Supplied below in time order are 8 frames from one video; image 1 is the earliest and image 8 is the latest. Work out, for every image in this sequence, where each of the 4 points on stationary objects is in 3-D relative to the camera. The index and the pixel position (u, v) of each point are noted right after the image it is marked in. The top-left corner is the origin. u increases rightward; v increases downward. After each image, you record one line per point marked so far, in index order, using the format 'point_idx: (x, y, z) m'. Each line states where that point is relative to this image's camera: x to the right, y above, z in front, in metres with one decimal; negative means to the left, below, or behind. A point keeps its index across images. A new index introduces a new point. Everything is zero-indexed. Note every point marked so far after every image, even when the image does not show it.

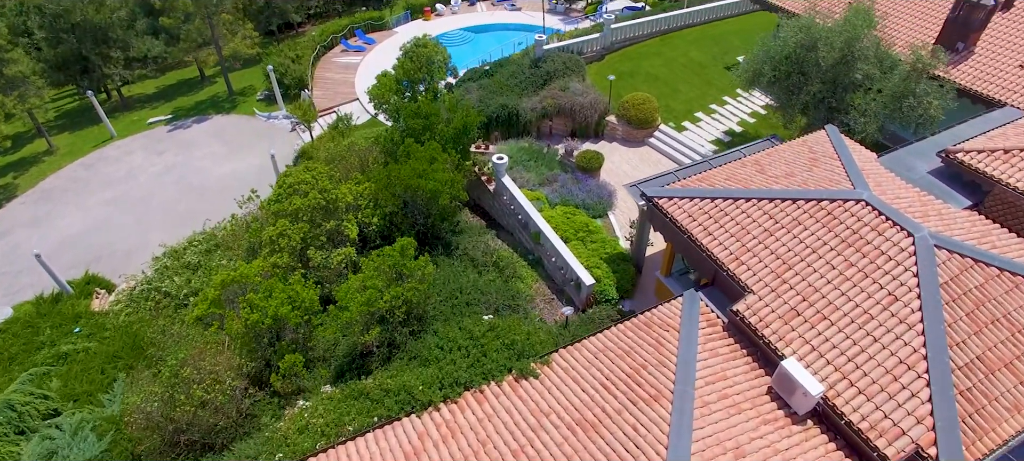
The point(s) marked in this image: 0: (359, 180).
0: (-5.1, +1.7, +19.1) m
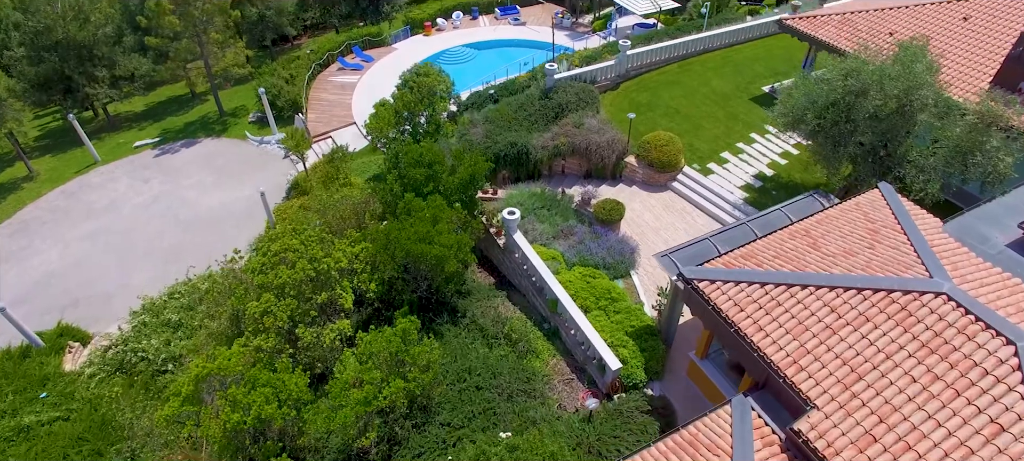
0: (-4.7, -0.2, +17.1) m
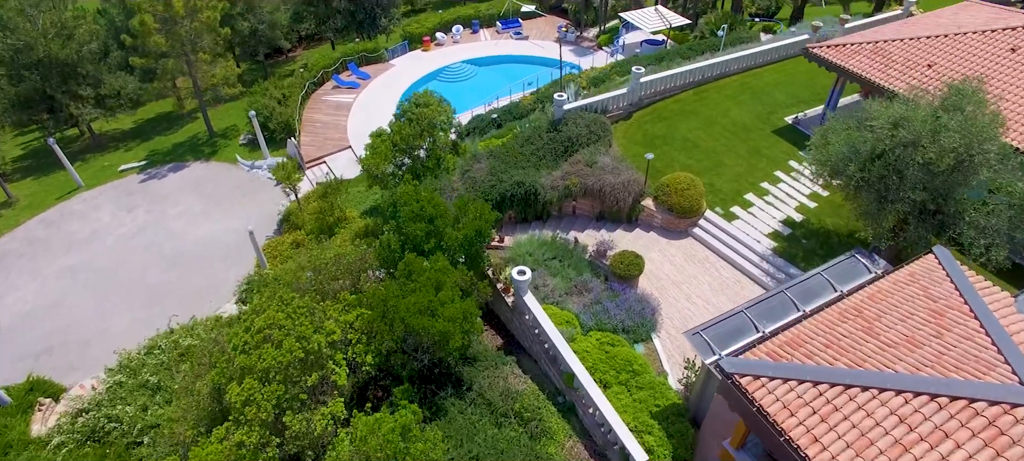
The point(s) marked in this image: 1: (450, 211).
0: (-4.4, -2.0, +15.5) m
1: (-1.9, +0.6, +17.6) m
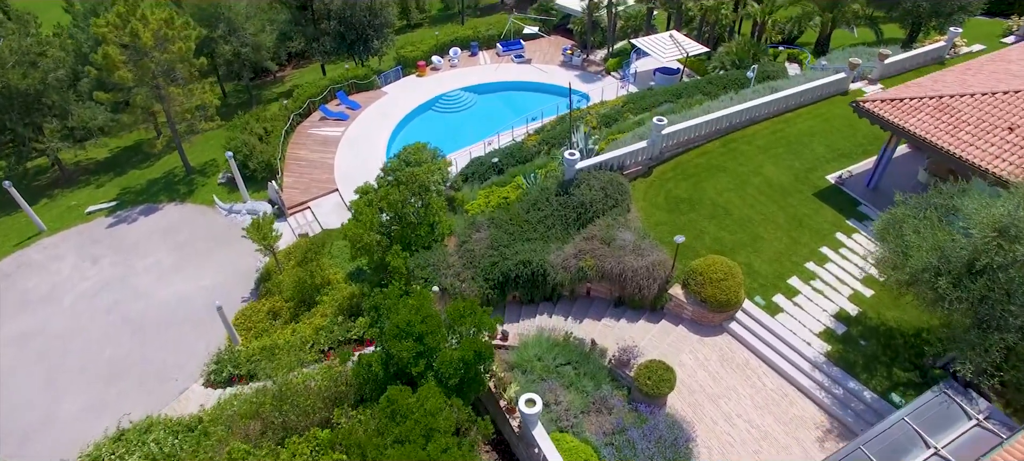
0: (-4.3, -4.8, +12.6) m
1: (-1.7, -2.2, +14.6) m
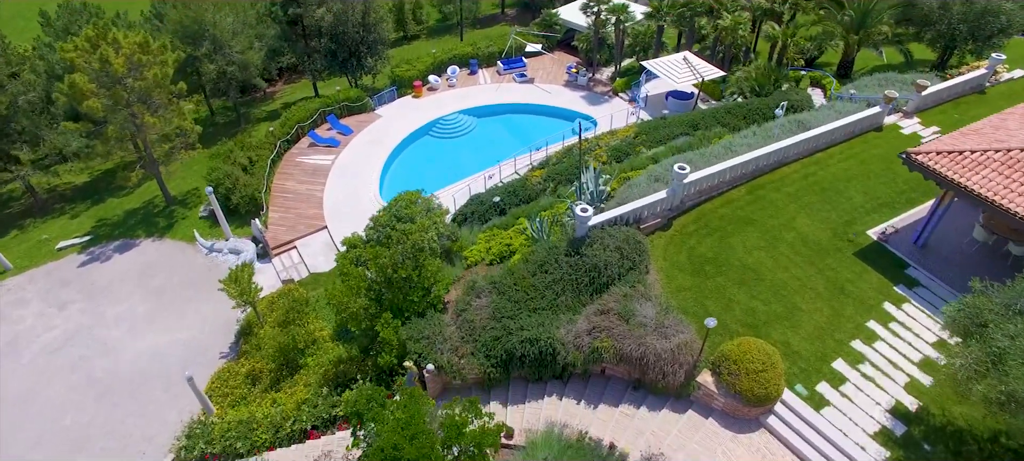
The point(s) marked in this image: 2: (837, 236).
0: (-4.1, -6.8, +10.4) m
1: (-1.6, -4.2, +12.4) m
2: (+10.6, -0.2, +18.6) m
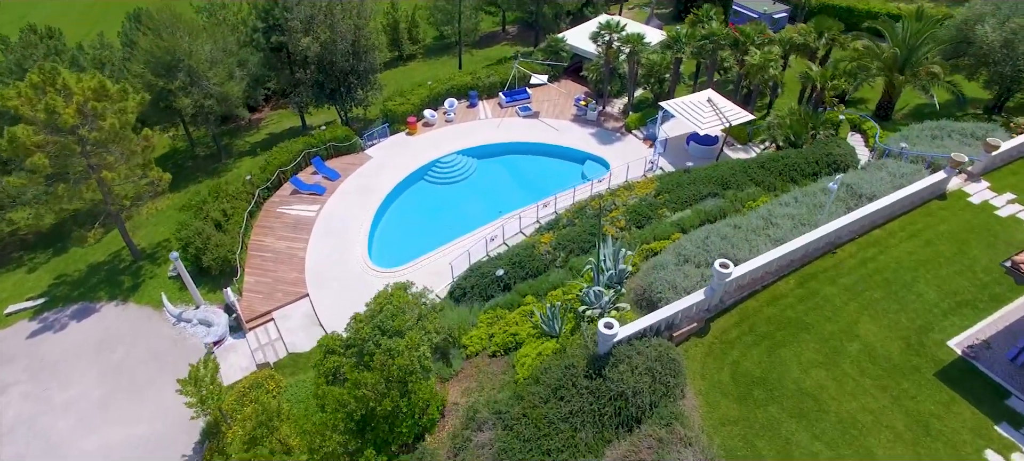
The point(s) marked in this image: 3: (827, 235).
0: (-3.9, -9.9, +7.3) m
1: (-1.4, -7.3, +9.3) m
2: (+10.8, -3.2, +15.5) m
3: (+9.8, -0.1, +17.8) m
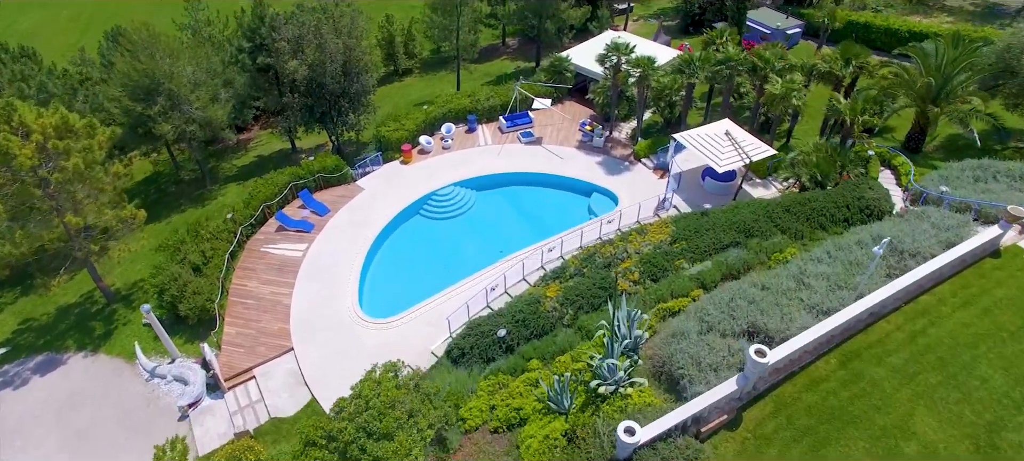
0: (-3.8, -11.9, +5.3) m
1: (-1.3, -9.3, +7.3) m
2: (+10.9, -5.2, +13.5) m
3: (+9.9, -2.1, +15.8) m
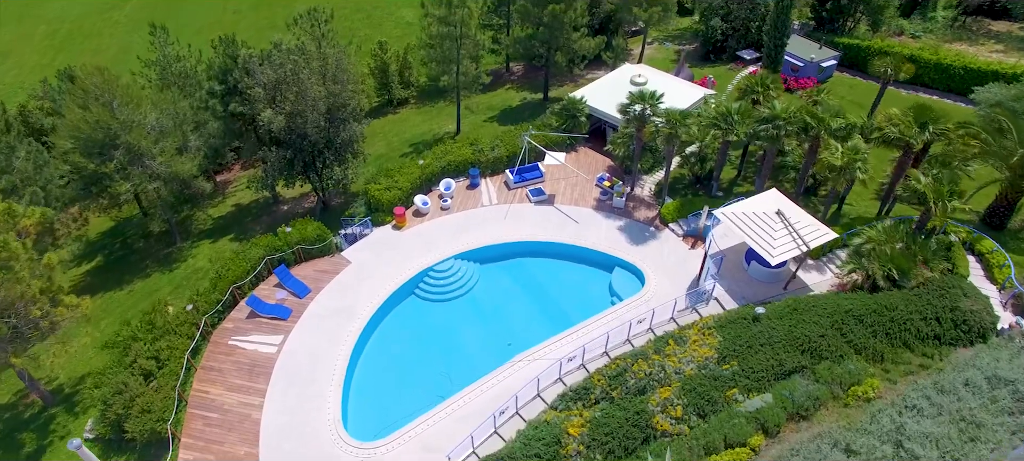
0: (-3.3, -15.7, +1.4) m
1: (-0.8, -13.0, +3.4) m
2: (+11.4, -8.9, +9.6) m
3: (+10.3, -5.7, +11.8) m
